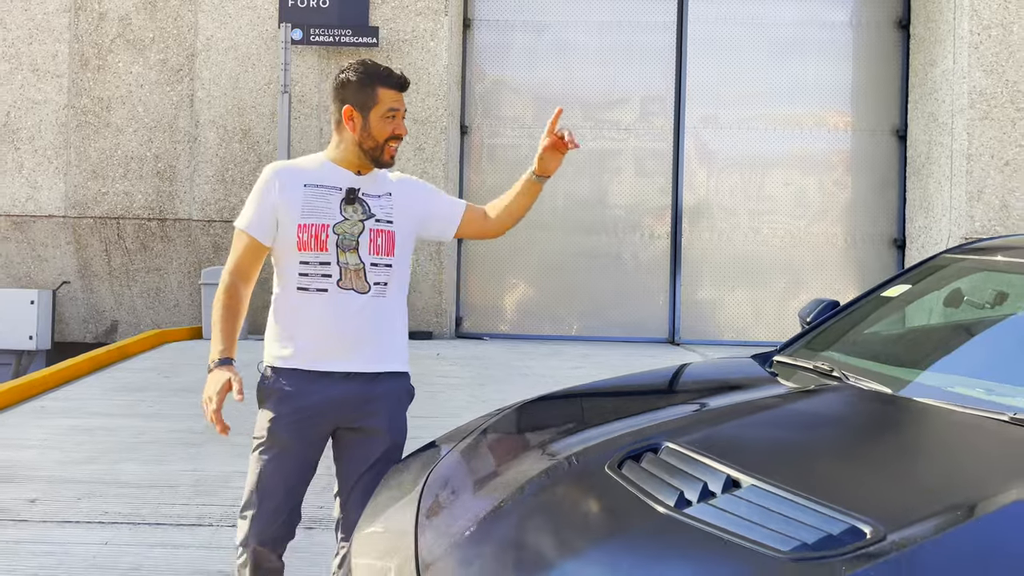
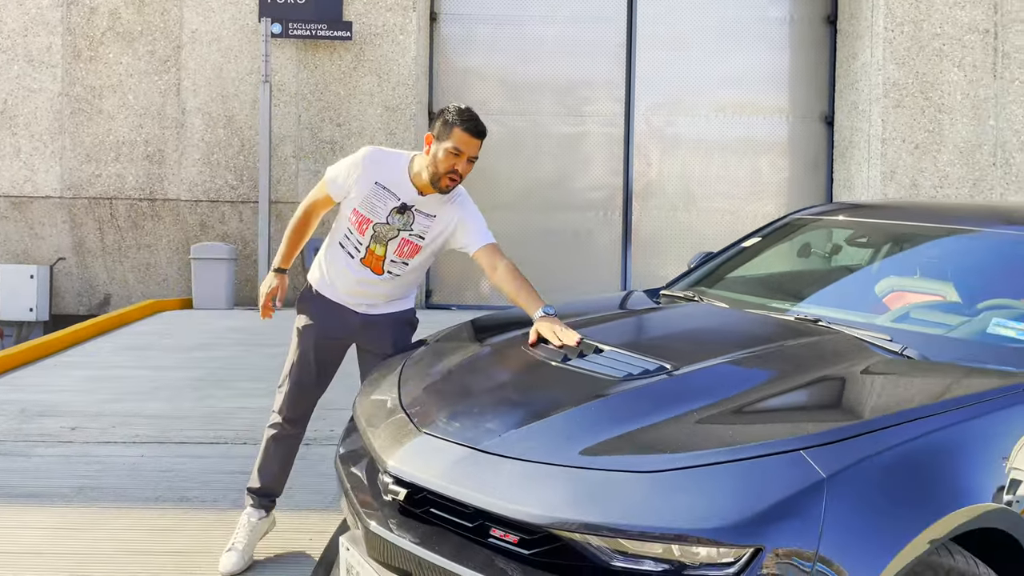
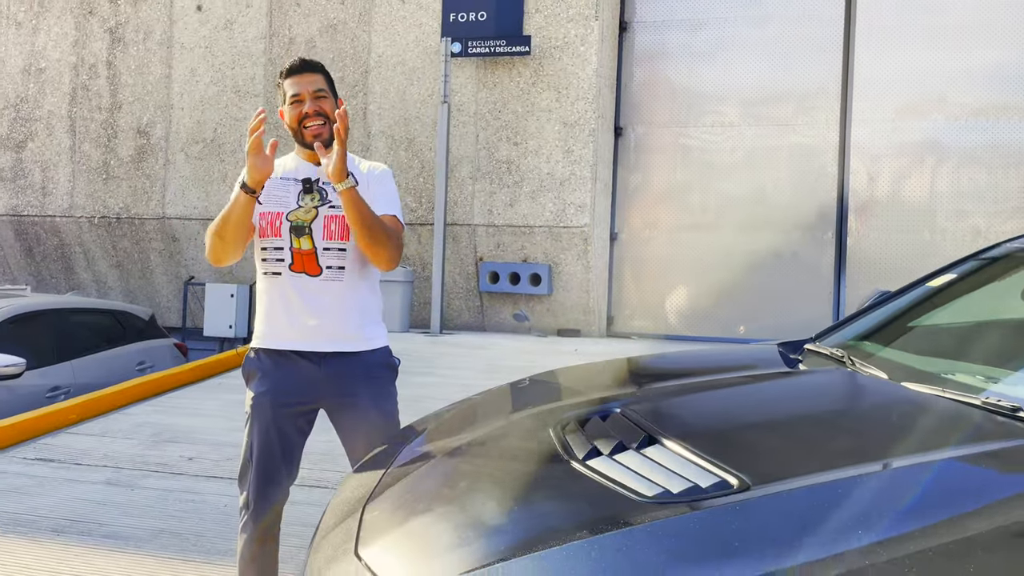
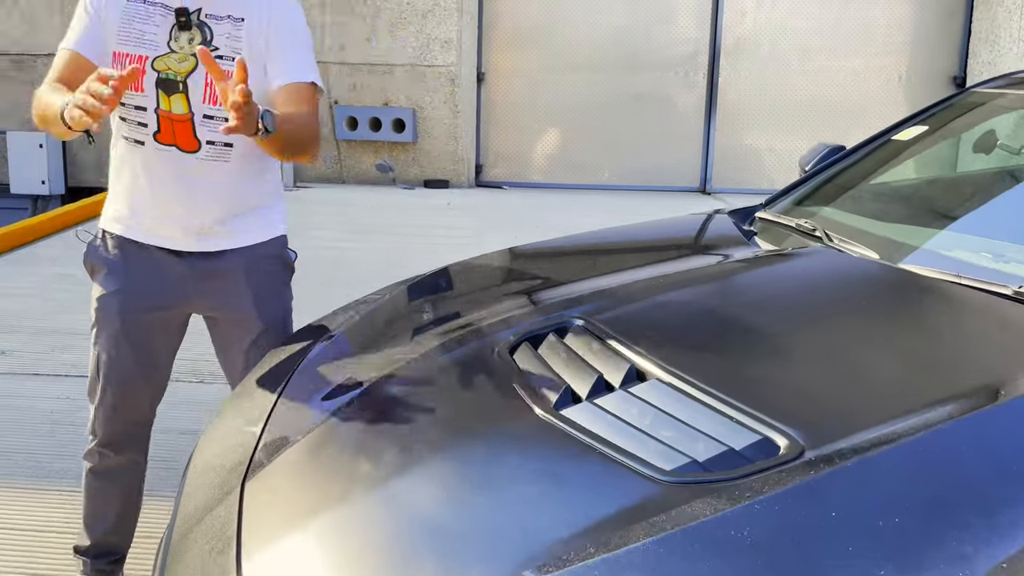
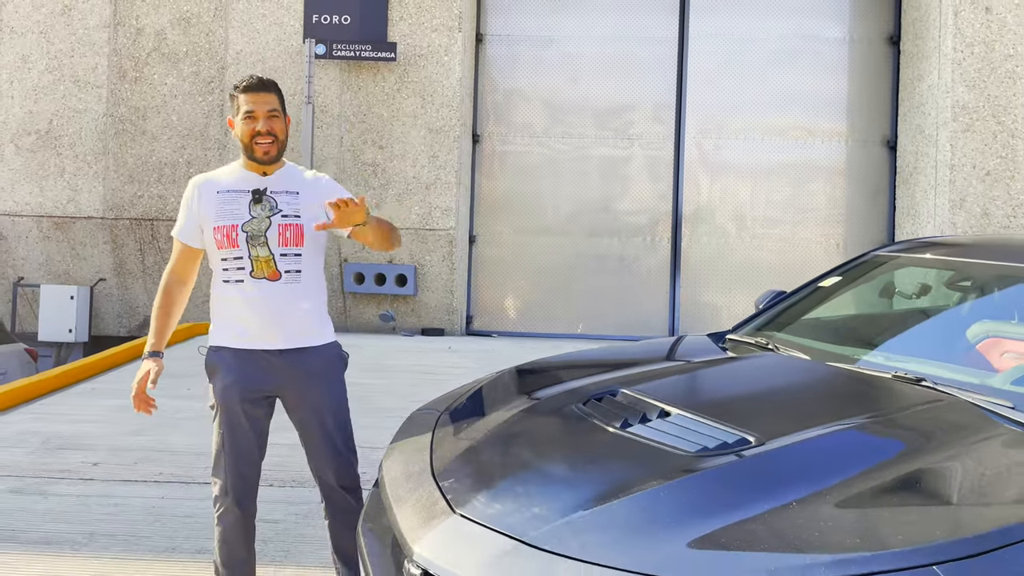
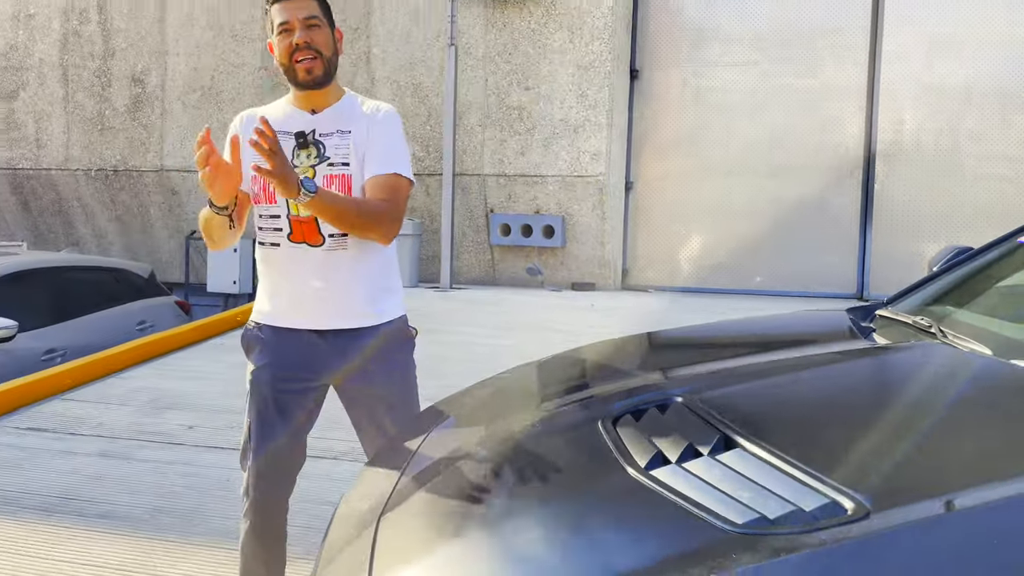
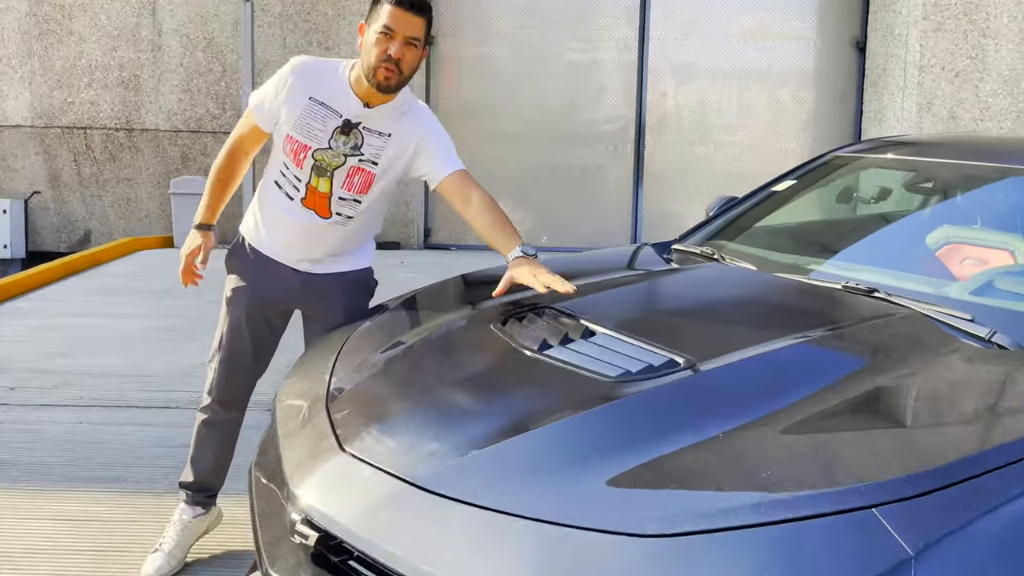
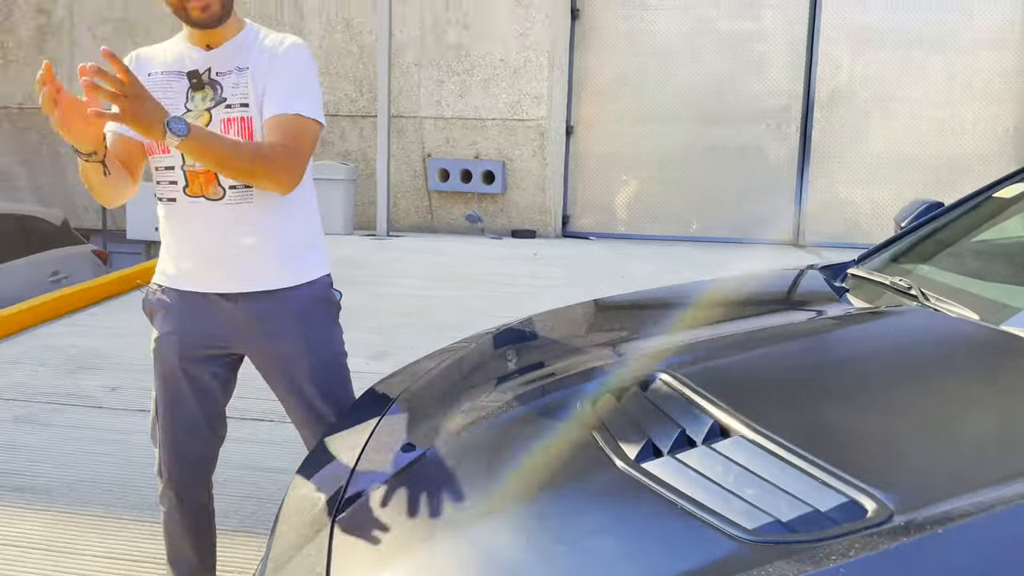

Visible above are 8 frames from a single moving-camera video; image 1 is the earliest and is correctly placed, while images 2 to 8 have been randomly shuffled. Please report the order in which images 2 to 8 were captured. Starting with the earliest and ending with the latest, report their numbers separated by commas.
5, 2, 7, 4, 8, 6, 3
